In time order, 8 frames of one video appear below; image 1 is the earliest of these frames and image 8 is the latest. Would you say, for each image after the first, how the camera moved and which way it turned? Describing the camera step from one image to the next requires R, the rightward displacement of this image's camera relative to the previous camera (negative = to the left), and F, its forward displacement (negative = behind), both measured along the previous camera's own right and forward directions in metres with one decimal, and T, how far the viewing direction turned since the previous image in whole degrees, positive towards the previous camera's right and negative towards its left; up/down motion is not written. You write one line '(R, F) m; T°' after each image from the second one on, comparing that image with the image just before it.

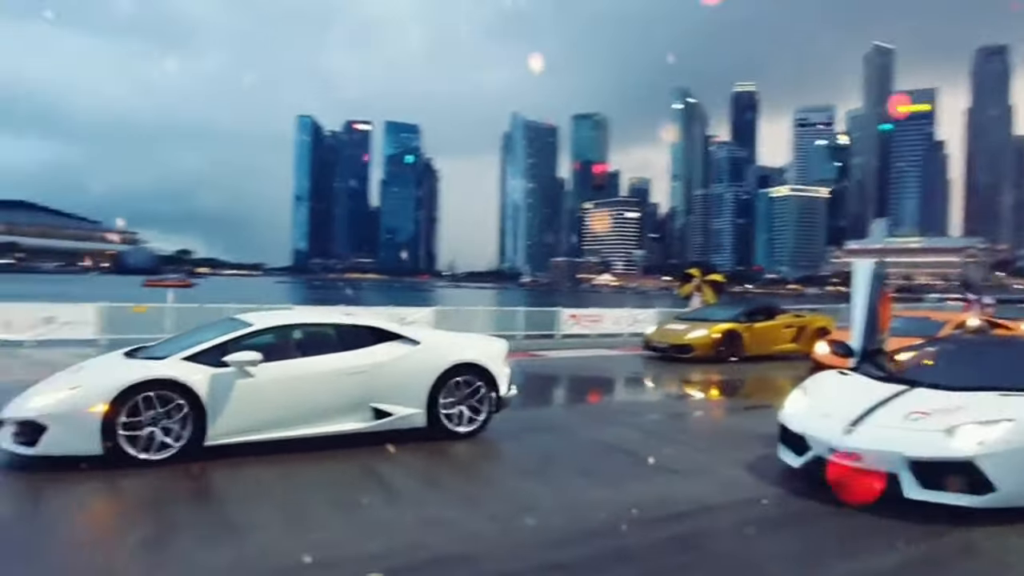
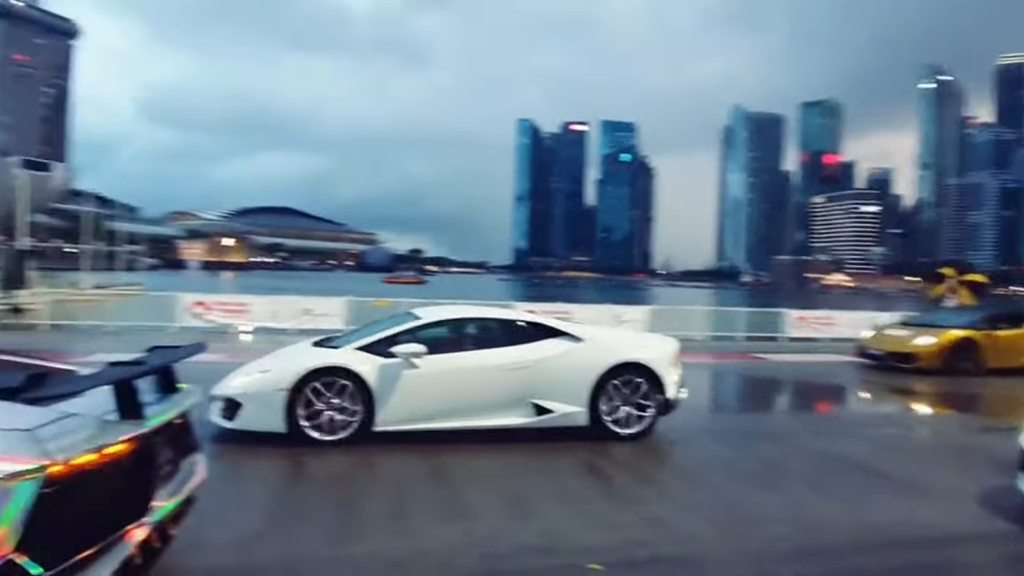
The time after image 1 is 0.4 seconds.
(+0.7, 0.0) m; -17°
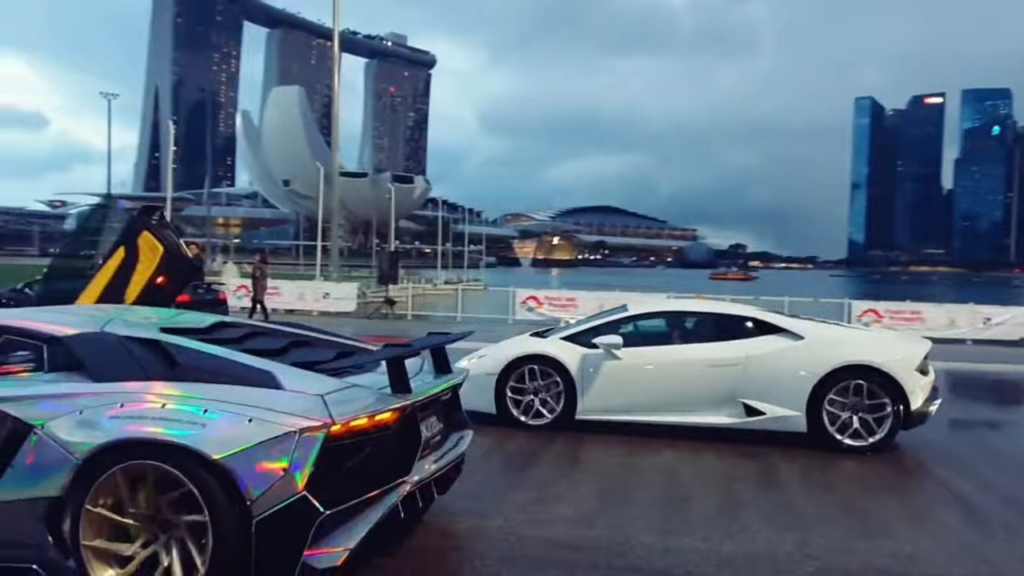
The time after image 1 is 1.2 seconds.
(+1.7, +0.2) m; -26°
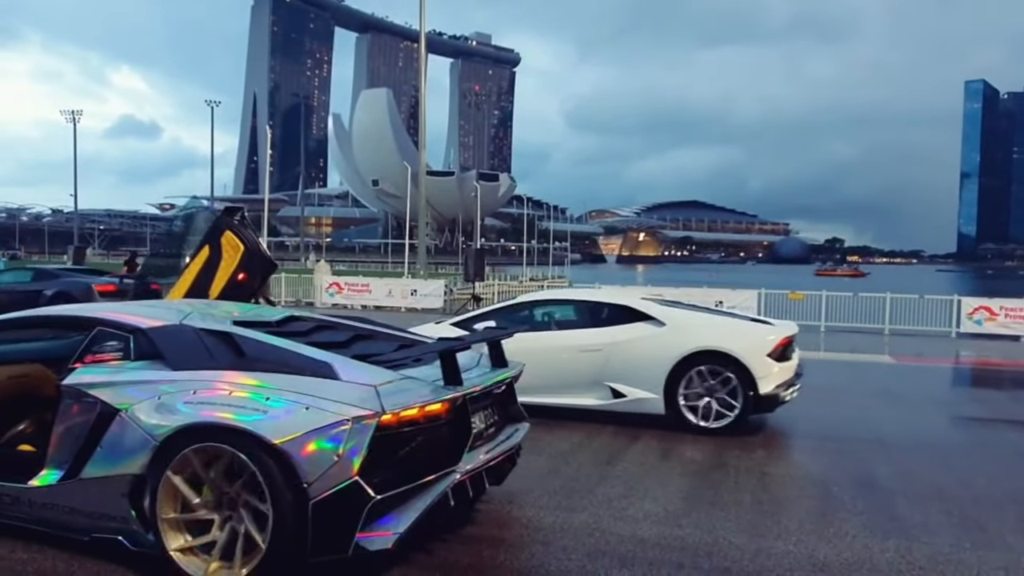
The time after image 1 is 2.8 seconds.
(0.0, 0.0) m; -6°
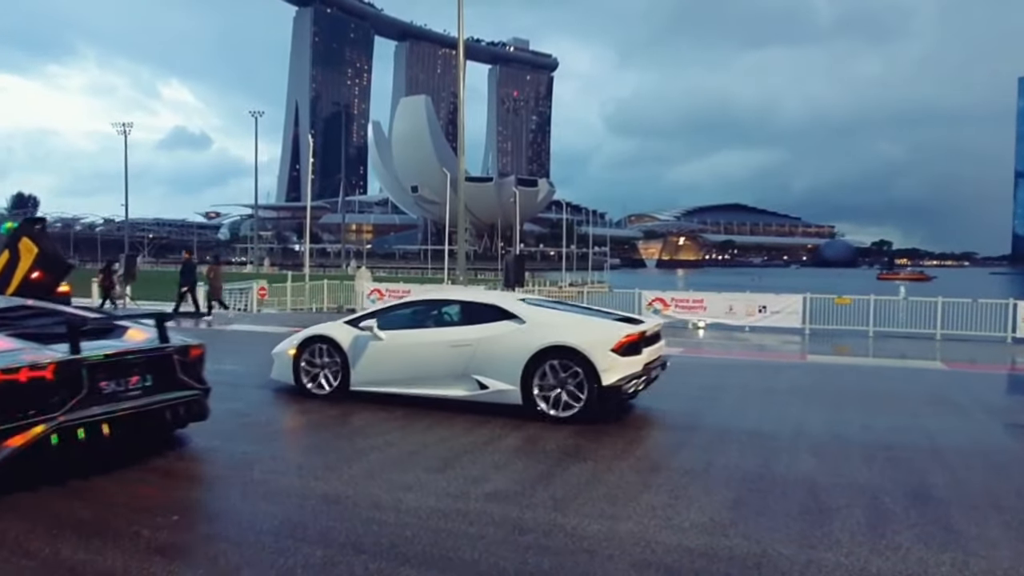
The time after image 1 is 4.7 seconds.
(0.0, 0.0) m; -3°
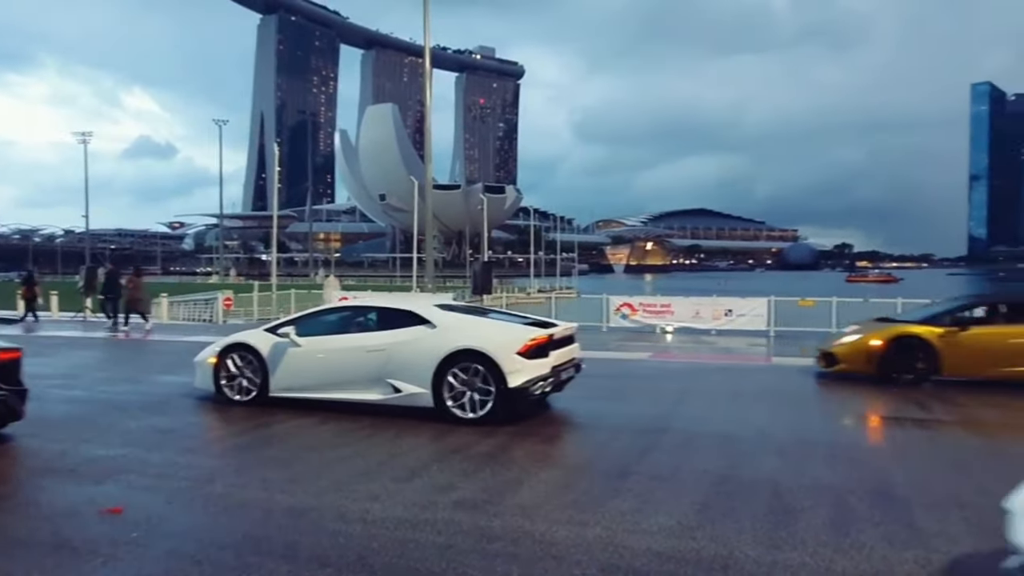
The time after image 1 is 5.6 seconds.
(0.0, 0.0) m; +2°
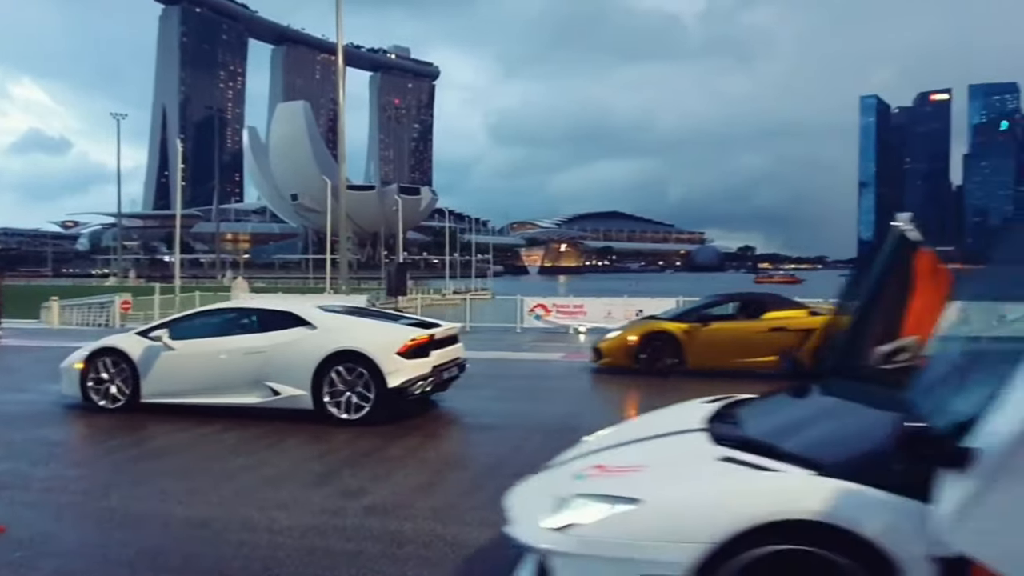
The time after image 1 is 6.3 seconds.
(+0.1, 0.0) m; +6°
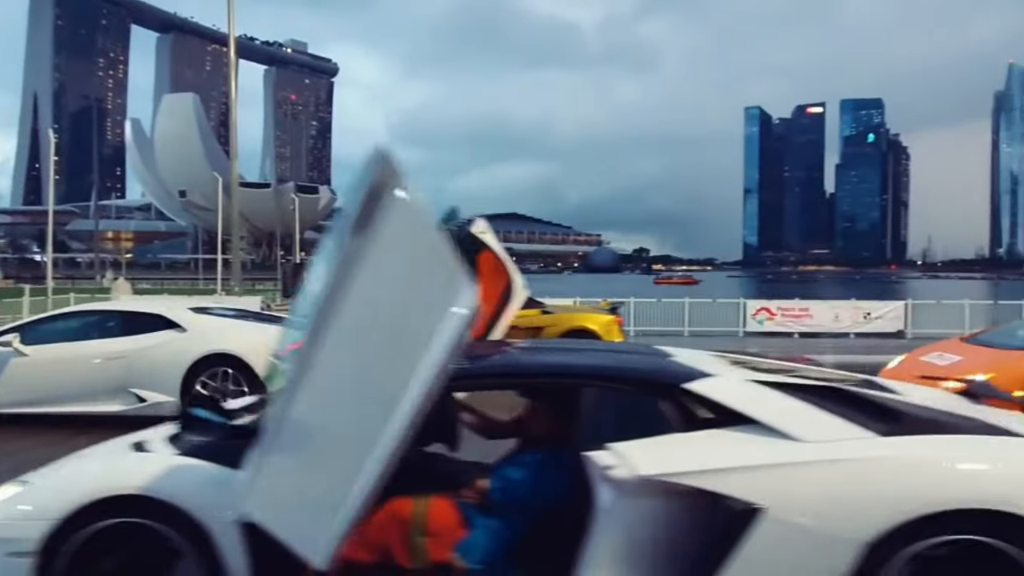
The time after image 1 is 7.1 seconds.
(+0.1, +0.1) m; +7°
